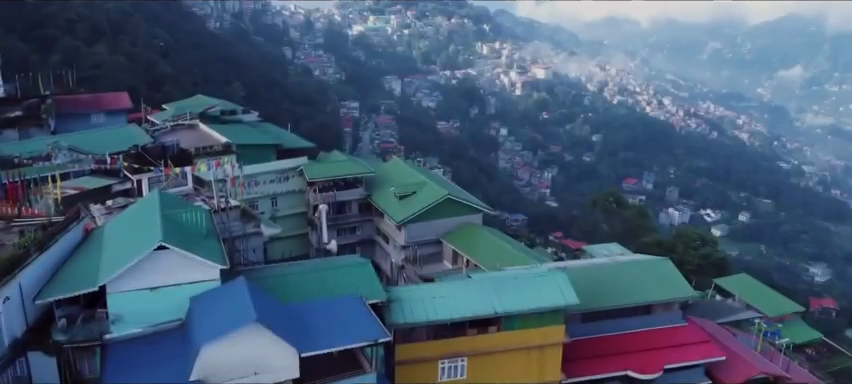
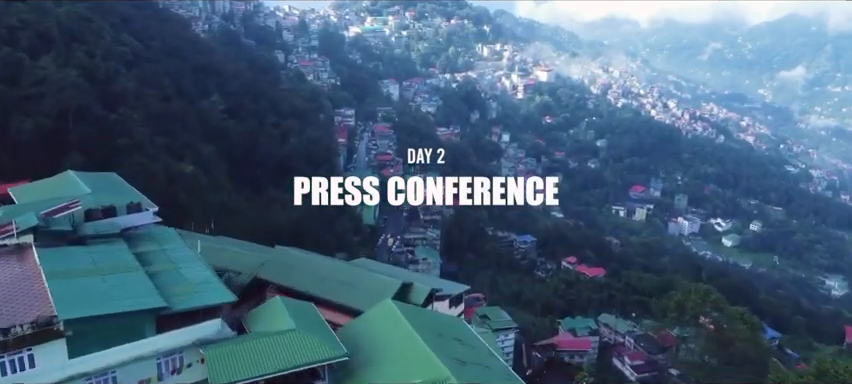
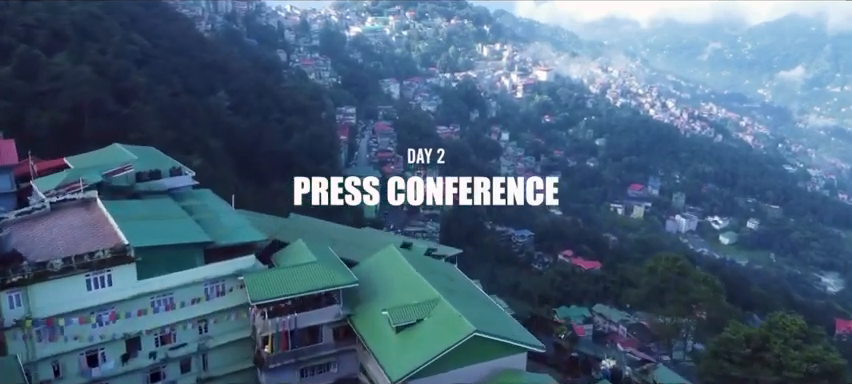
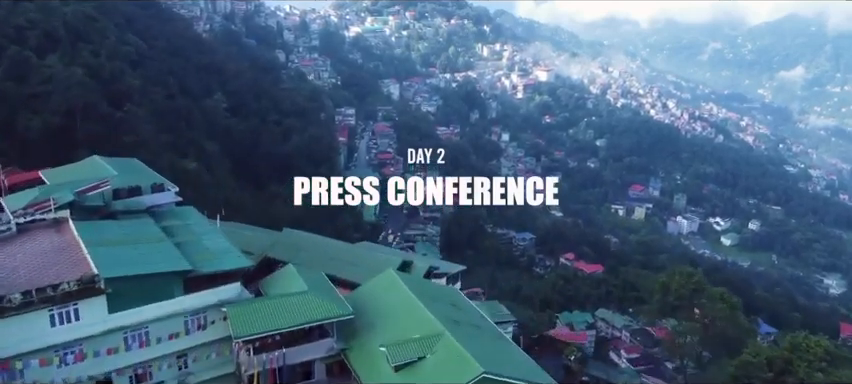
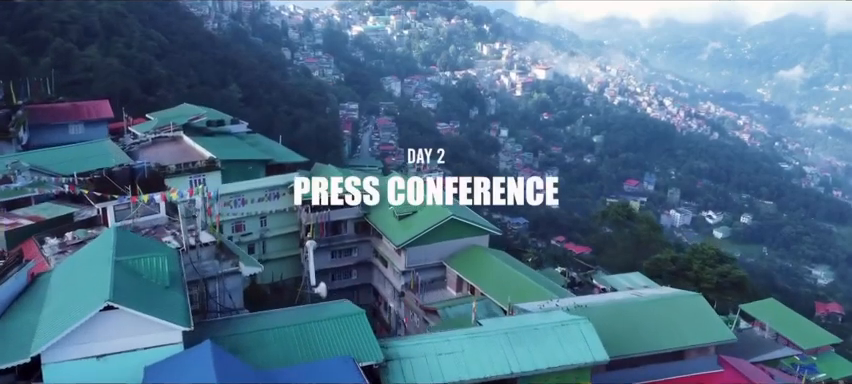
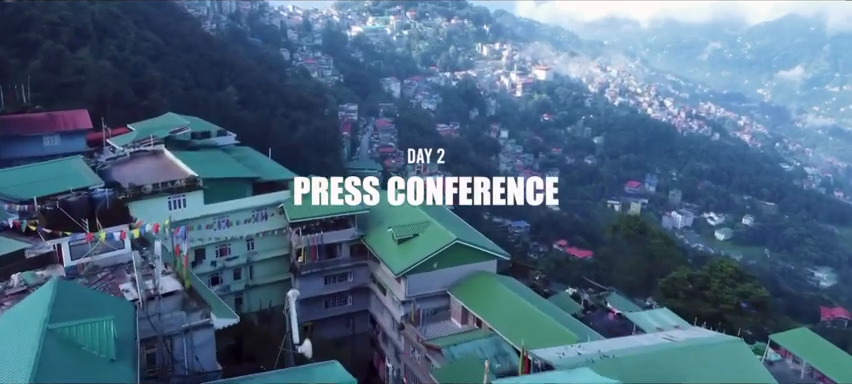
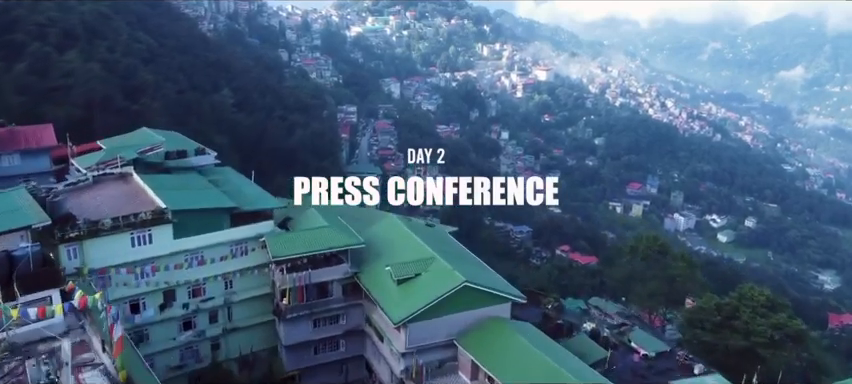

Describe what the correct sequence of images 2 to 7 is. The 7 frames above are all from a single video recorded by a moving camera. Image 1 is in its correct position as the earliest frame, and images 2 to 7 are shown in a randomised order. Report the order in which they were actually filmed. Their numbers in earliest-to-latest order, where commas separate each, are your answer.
5, 6, 7, 3, 4, 2
